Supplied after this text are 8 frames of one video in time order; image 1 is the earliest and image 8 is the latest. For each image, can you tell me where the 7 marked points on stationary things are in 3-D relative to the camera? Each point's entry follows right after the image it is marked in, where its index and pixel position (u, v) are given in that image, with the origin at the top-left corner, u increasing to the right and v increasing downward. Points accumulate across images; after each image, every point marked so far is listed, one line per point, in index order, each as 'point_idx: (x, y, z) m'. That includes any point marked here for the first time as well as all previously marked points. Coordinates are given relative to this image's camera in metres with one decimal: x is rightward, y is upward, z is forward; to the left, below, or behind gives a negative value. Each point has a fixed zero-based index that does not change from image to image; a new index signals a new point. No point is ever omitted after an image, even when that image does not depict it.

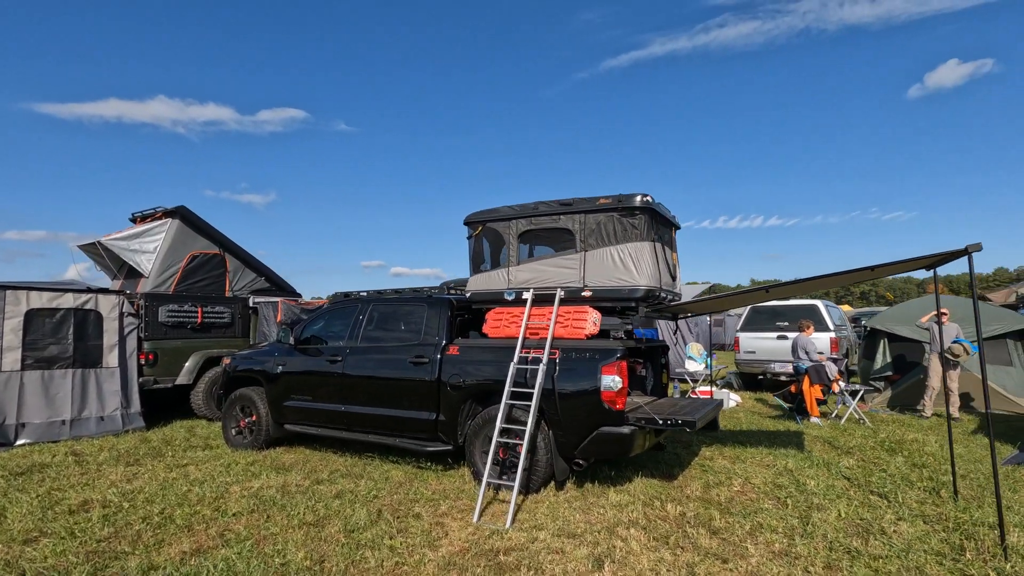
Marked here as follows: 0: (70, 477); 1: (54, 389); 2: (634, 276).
0: (-4.6, -2.0, +5.5) m
1: (-6.3, -1.4, +7.4) m
2: (+1.1, +0.1, +4.8) m
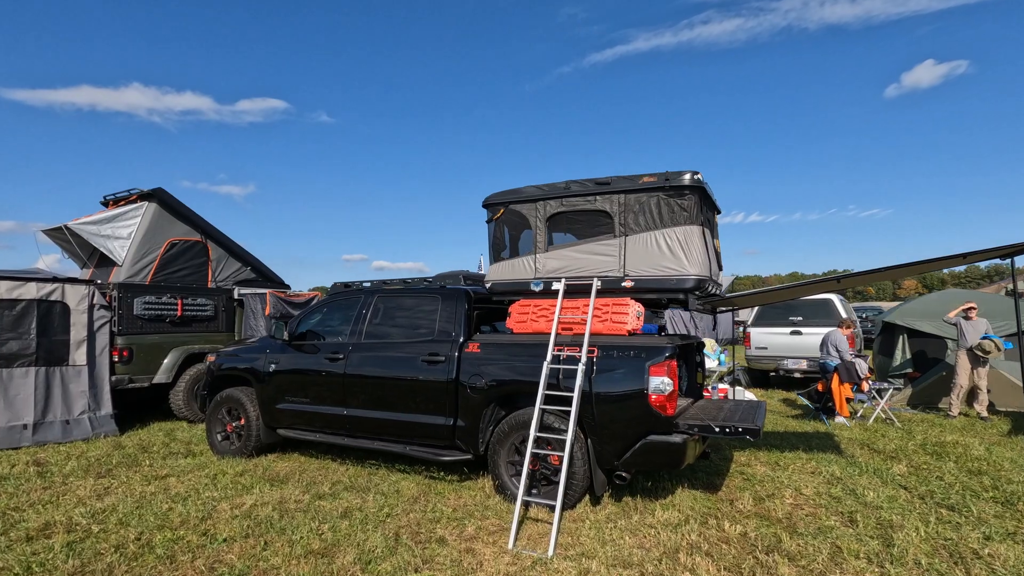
0: (-4.3, -1.9, +4.8) m
1: (-6.2, -1.3, +6.6) m
2: (+1.4, +0.2, +4.3) m
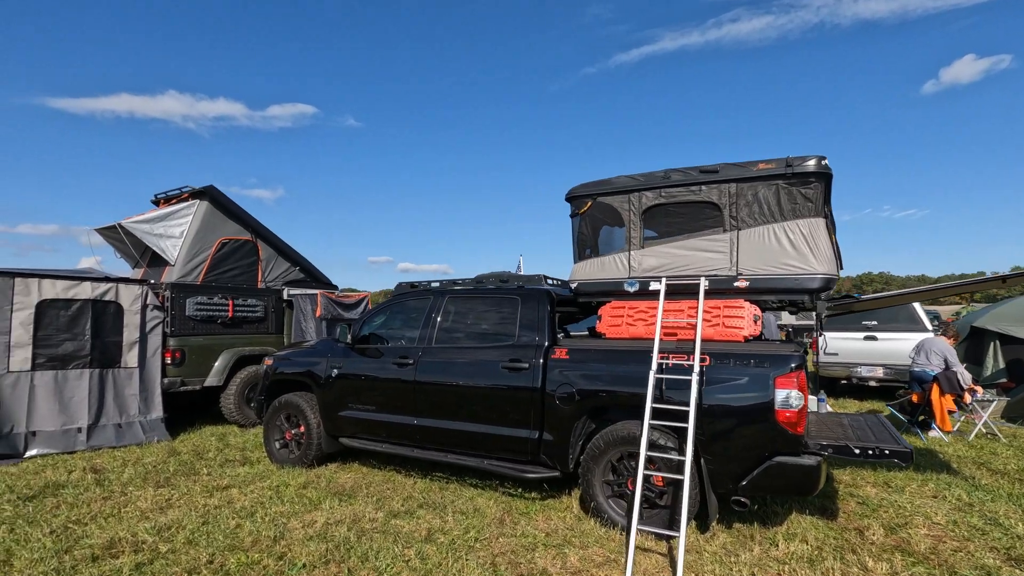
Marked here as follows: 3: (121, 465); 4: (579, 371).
0: (-3.6, -1.8, +4.5) m
1: (-5.3, -1.3, +6.4) m
2: (+2.1, +0.2, +3.8) m
3: (-4.2, -1.9, +5.7) m
4: (+0.5, -0.7, +4.2) m
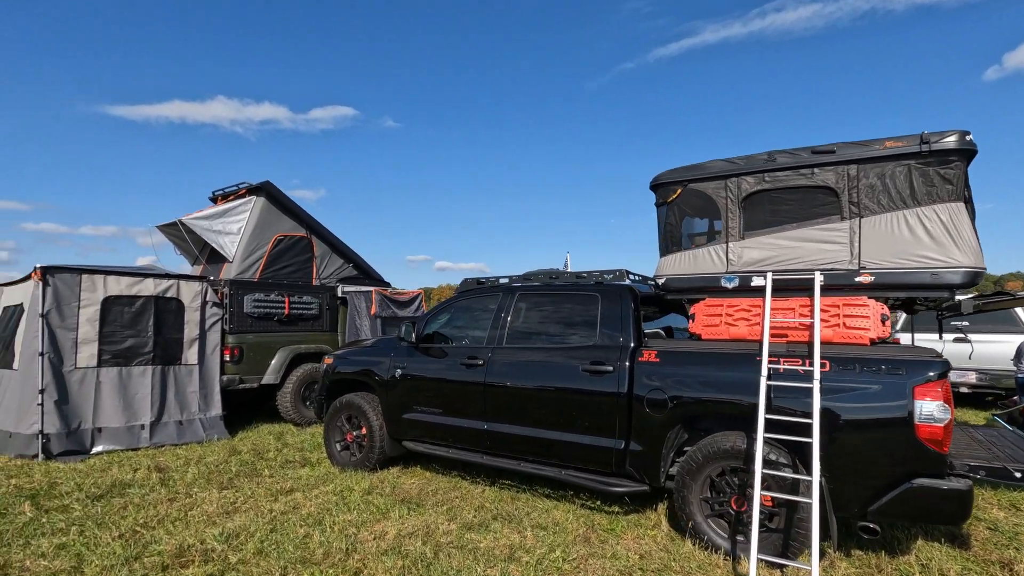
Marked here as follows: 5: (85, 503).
0: (-2.9, -1.8, +4.4) m
1: (-4.6, -1.2, +6.4) m
2: (+2.7, +0.2, +3.3) m
3: (-3.5, -1.9, +5.6) m
4: (+1.1, -0.6, +3.8) m
5: (-3.6, -1.8, +4.5) m
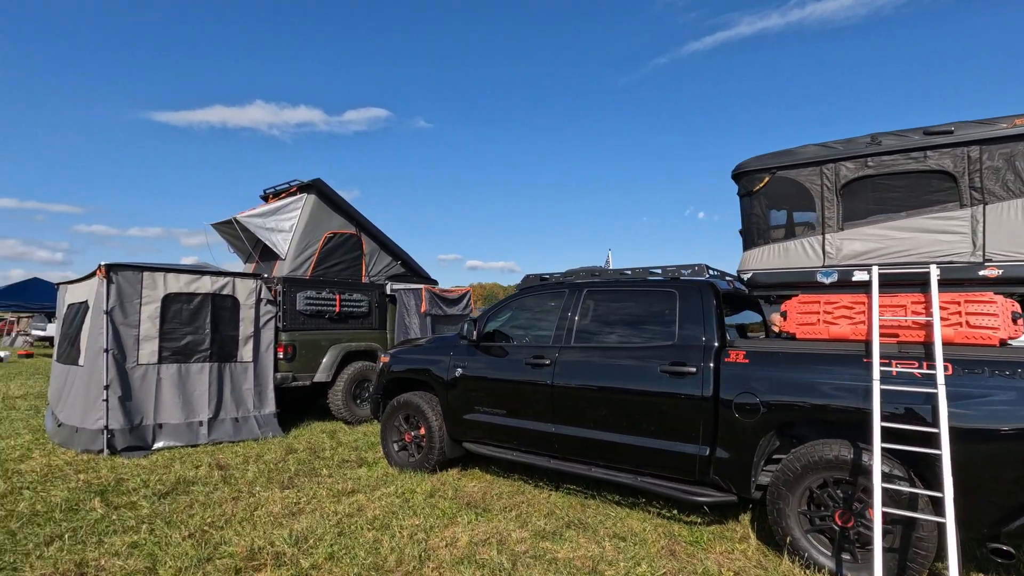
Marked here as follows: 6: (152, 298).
0: (-2.4, -1.8, +4.4) m
1: (-3.9, -1.2, +6.4) m
2: (+3.2, +0.2, +2.9) m
3: (-2.8, -1.8, +5.6) m
4: (+1.7, -0.6, +3.5) m
5: (-3.0, -1.8, +4.5) m
6: (-4.2, -0.1, +6.2) m
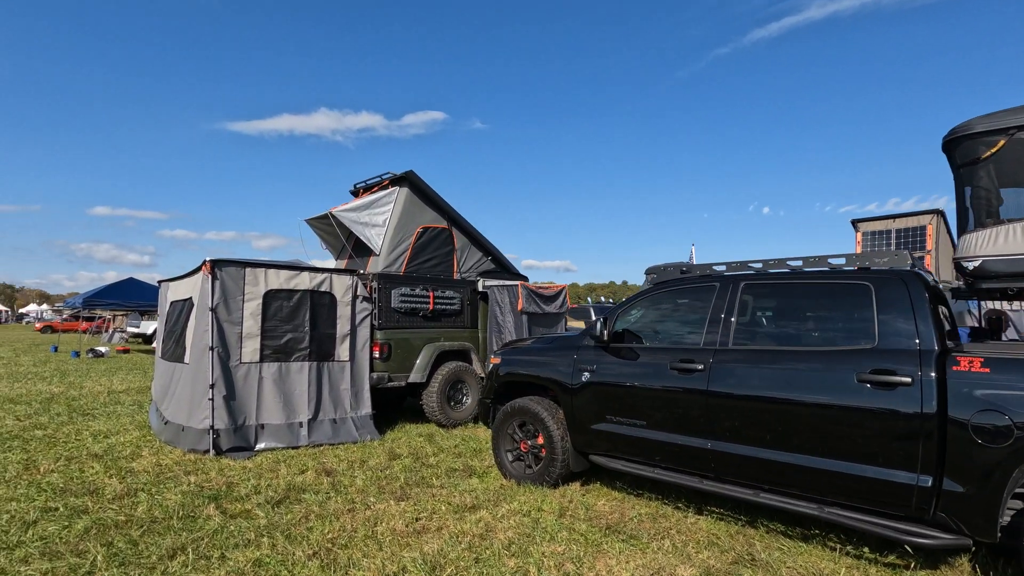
0: (-1.3, -1.7, +4.0) m
1: (-2.6, -1.1, +6.2) m
2: (+4.0, +0.3, +2.0) m
3: (-1.6, -1.8, +5.3) m
4: (+2.6, -0.5, +2.8) m
5: (-1.9, -1.7, +4.2) m
6: (-2.9, -0.1, +6.1) m
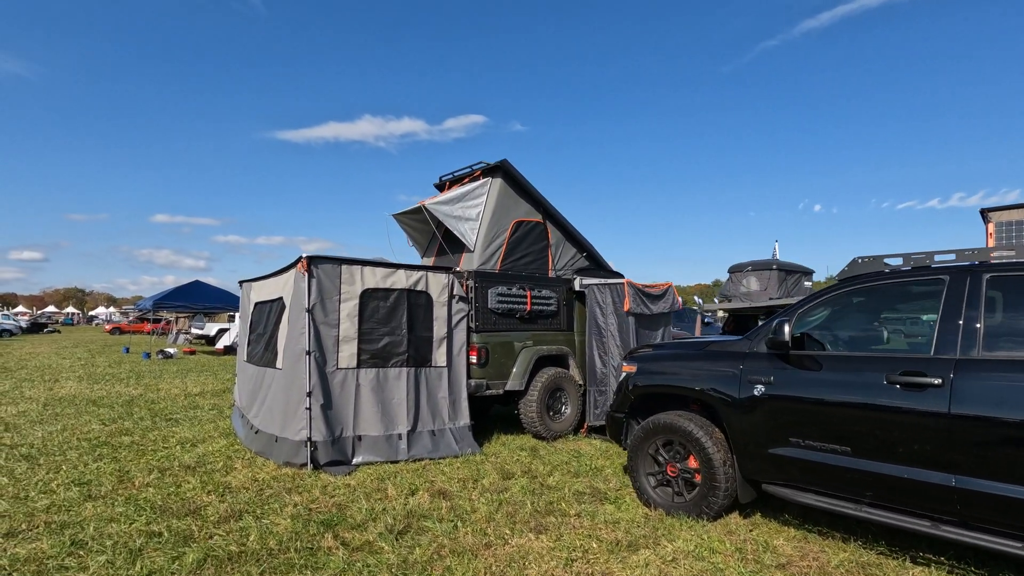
0: (-0.2, -1.7, +3.4) m
1: (-1.3, -1.1, +5.7) m
2: (+5.0, +0.4, +1.0) m
3: (-0.4, -1.8, +4.7) m
4: (+3.6, -0.5, +1.9) m
5: (-0.8, -1.7, +3.6) m
6: (-1.7, -0.1, +5.6) m
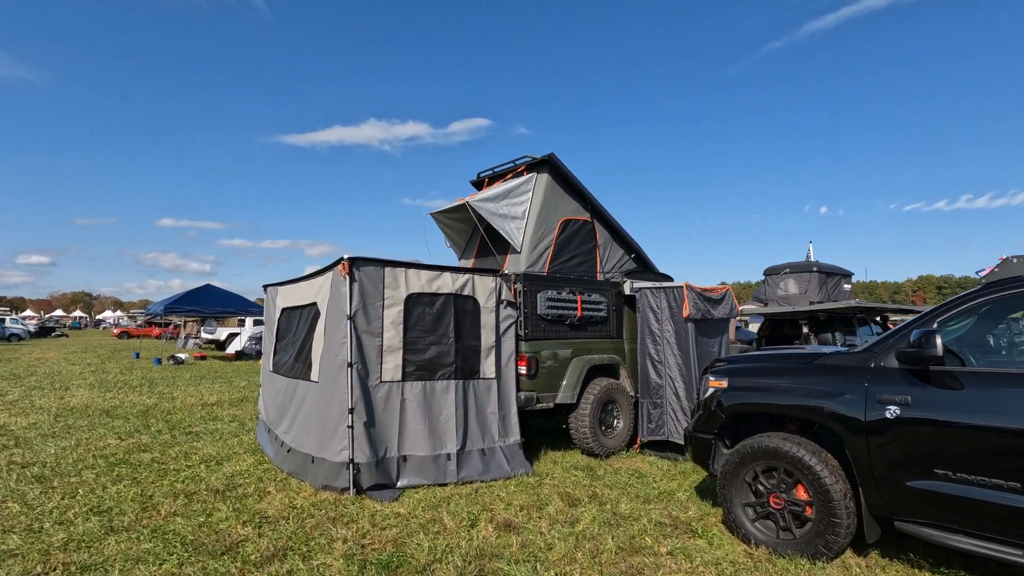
0: (+0.3, -1.7, +2.9) m
1: (-0.8, -1.2, +5.2) m
2: (+5.5, +0.4, +0.4) m
3: (+0.1, -1.8, +4.2) m
4: (+4.1, -0.5, +1.3) m
5: (-0.3, -1.7, +3.1) m
6: (-1.1, -0.1, +5.1) m
